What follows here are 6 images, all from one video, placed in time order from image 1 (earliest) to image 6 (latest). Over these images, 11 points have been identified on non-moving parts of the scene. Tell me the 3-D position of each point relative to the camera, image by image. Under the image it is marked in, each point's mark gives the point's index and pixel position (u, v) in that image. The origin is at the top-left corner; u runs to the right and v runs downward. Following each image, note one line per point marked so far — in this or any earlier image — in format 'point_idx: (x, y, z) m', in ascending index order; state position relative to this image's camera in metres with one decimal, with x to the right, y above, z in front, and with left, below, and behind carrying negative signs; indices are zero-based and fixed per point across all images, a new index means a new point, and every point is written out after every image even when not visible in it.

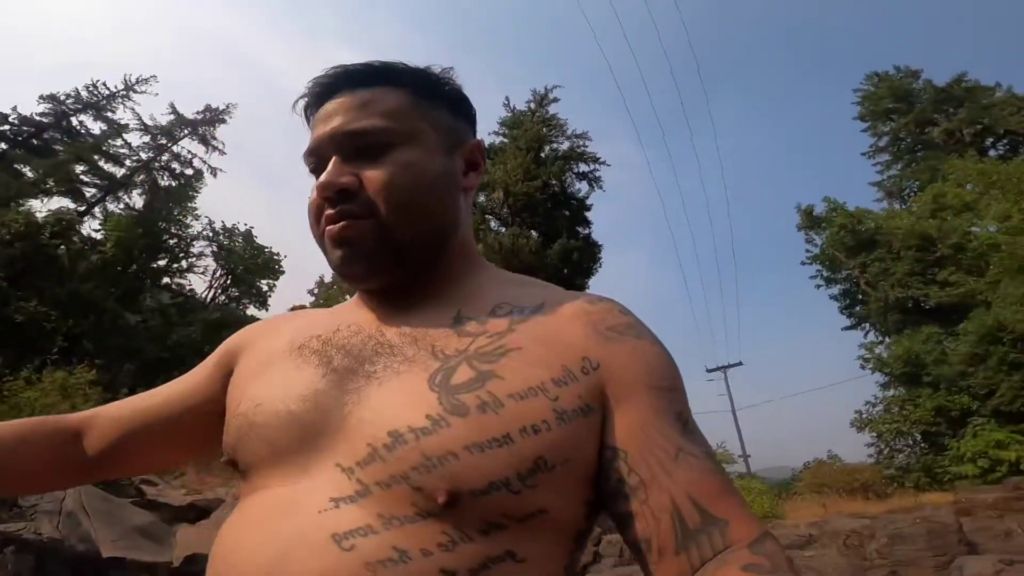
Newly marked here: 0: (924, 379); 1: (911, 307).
0: (+10.0, -2.3, +13.2) m
1: (+11.2, -0.8, +15.1) m
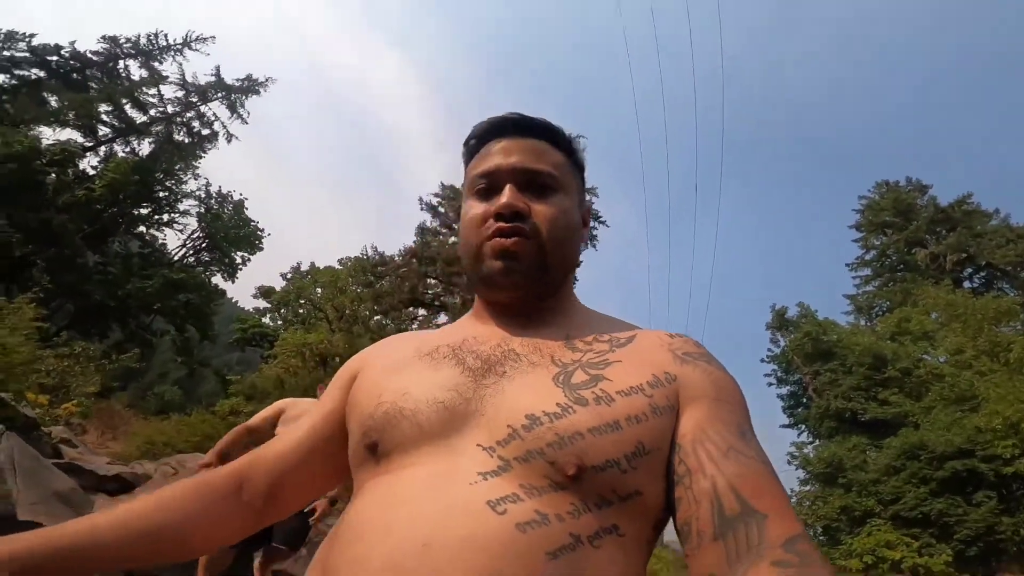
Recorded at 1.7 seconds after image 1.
0: (+8.4, -5.3, +13.9) m
1: (+9.7, -4.1, +15.9) m
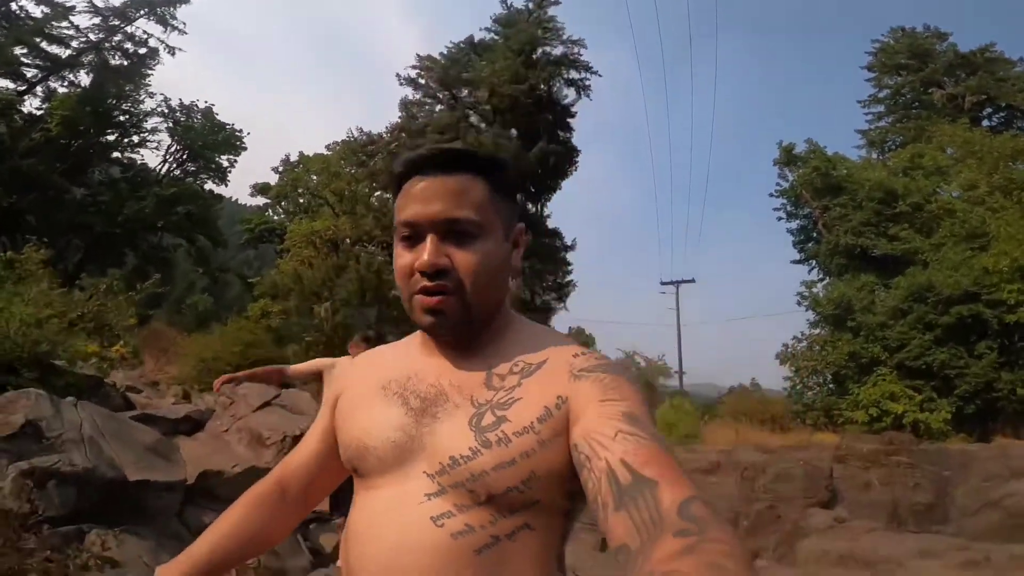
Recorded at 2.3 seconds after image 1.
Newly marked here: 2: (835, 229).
0: (+9.0, -0.8, +14.4) m
1: (+10.2, +1.0, +15.9) m
2: (+9.7, +1.8, +15.9) m
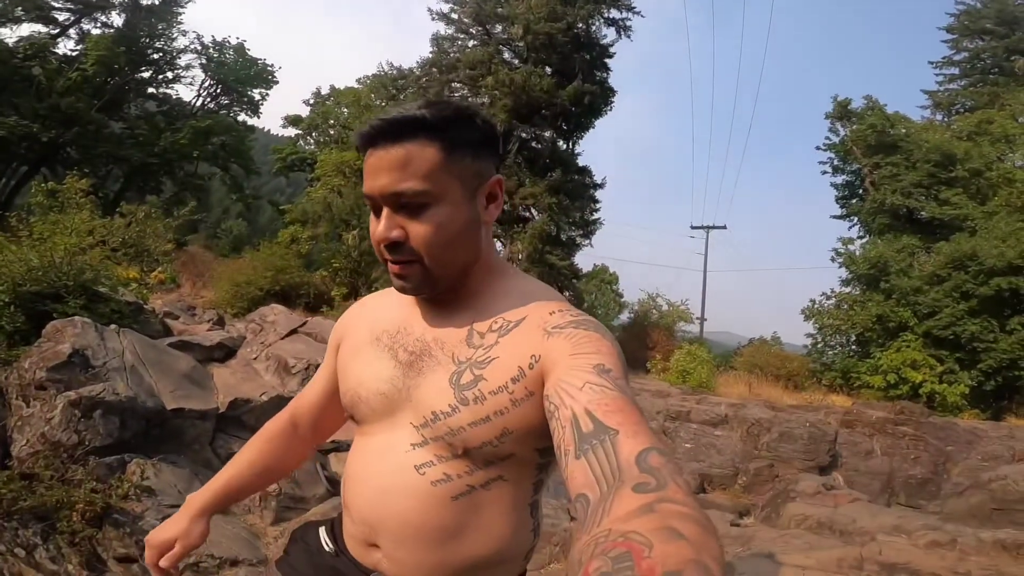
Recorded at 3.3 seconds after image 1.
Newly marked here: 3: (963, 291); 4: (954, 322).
0: (+9.7, +0.3, +14.1) m
1: (+11.0, +2.2, +15.2) m
2: (+10.6, +3.1, +15.2) m
3: (+10.9, +0.2, +13.0) m
4: (+10.5, -0.6, +12.9) m
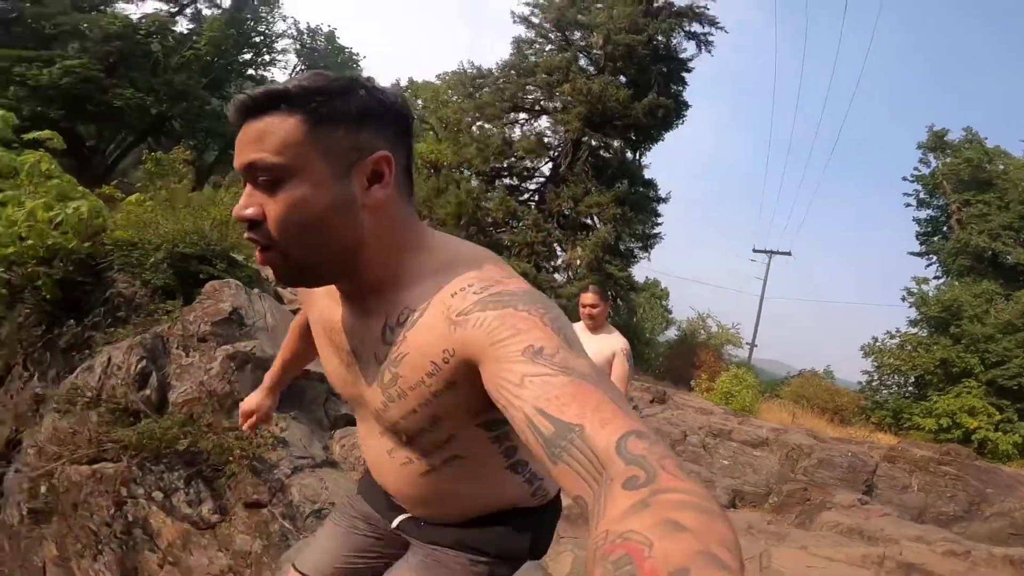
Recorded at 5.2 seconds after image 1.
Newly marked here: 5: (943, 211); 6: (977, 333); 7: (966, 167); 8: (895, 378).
0: (+10.9, -0.8, +13.3) m
1: (+12.6, +0.9, +14.3) m
2: (+12.2, +1.8, +14.3) m
3: (+12.0, -1.0, +12.1) m
4: (+11.6, -1.8, +12.1) m
5: (+12.5, +2.4, +15.6) m
6: (+11.0, -0.9, +12.7) m
7: (+12.2, +3.5, +14.4) m
8: (+10.1, -2.1, +14.0) m
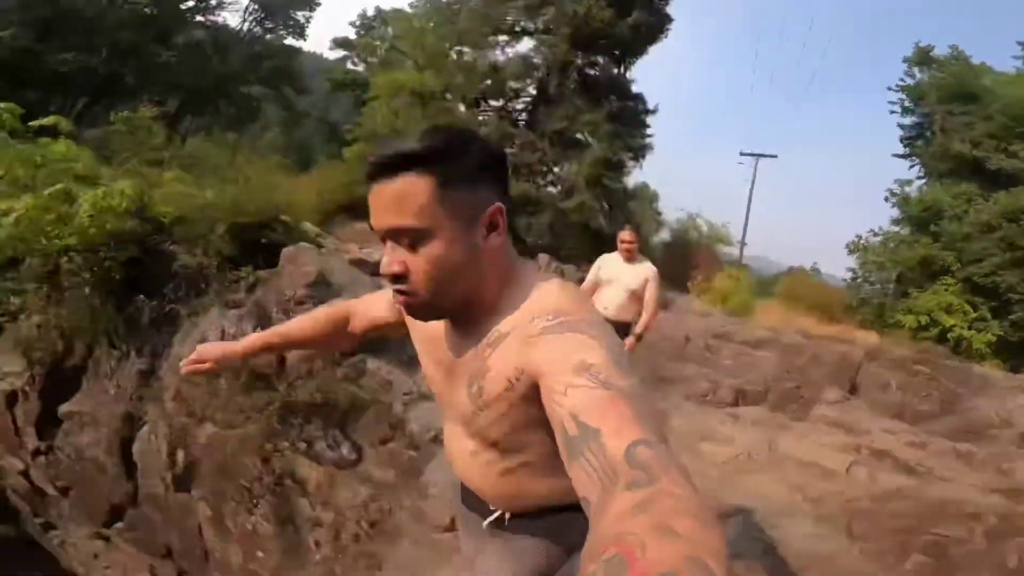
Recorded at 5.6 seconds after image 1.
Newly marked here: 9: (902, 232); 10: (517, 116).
0: (+10.7, +1.8, +13.5) m
1: (+12.2, +3.9, +14.2) m
2: (+11.7, +4.7, +14.1) m
3: (+11.8, +1.5, +12.4) m
4: (+11.5, +0.8, +12.5) m
5: (+12.0, +5.6, +15.3) m
6: (+10.9, +1.7, +13.0) m
7: (+11.6, +6.4, +13.9) m
8: (+10.0, +0.6, +14.5) m
9: (+10.2, +1.7, +14.0) m
10: (0.0, +4.3, +13.7) m
